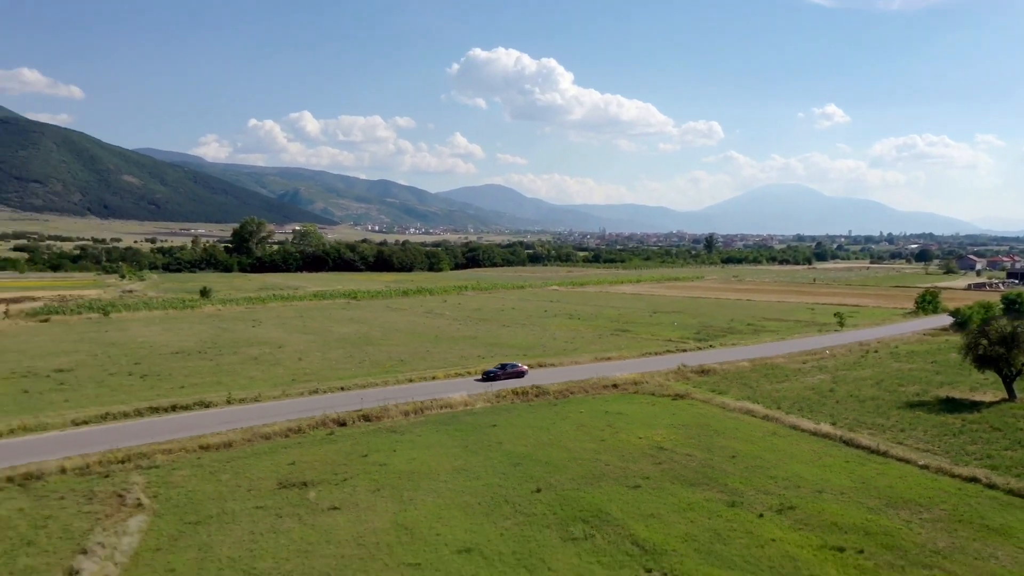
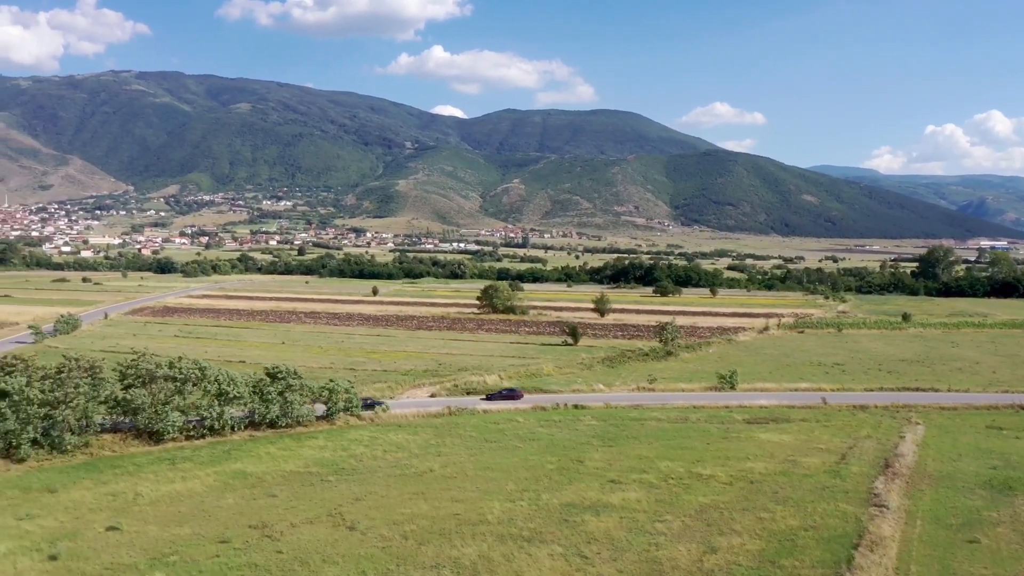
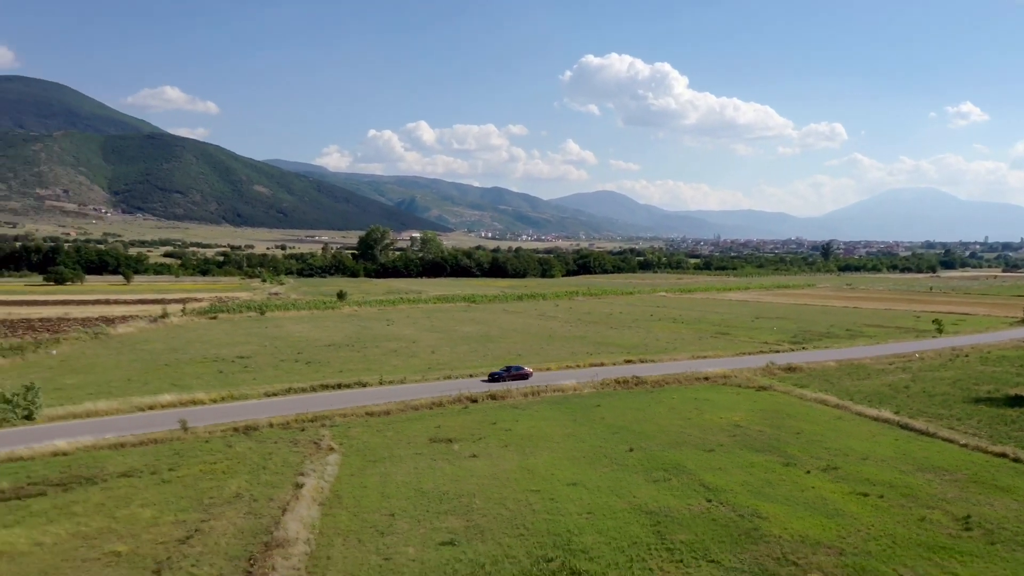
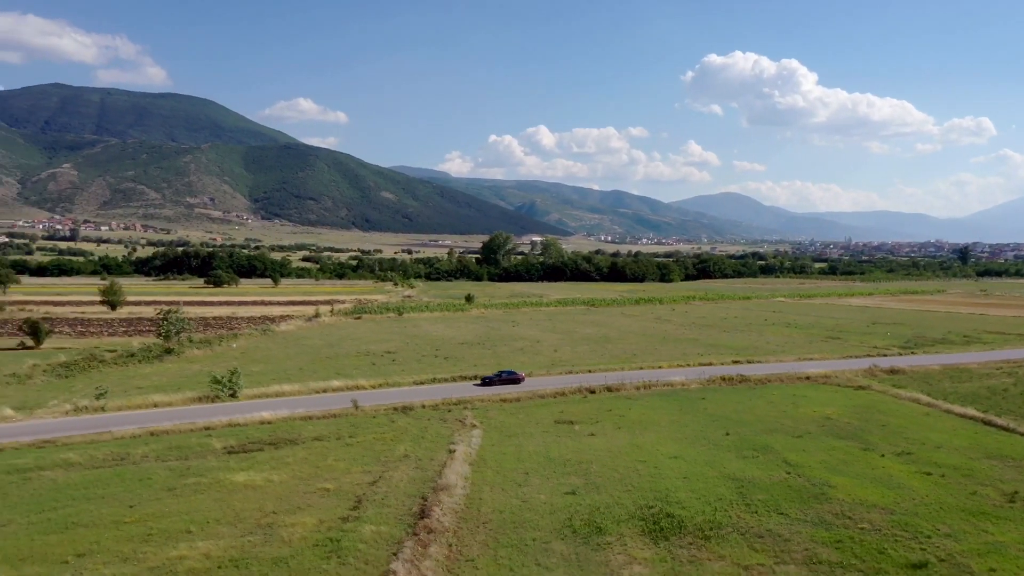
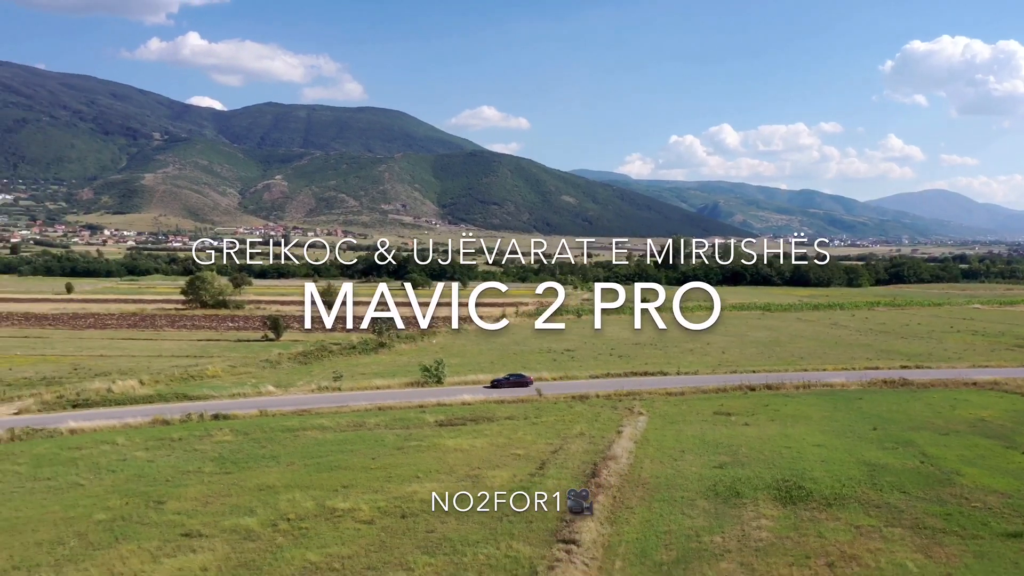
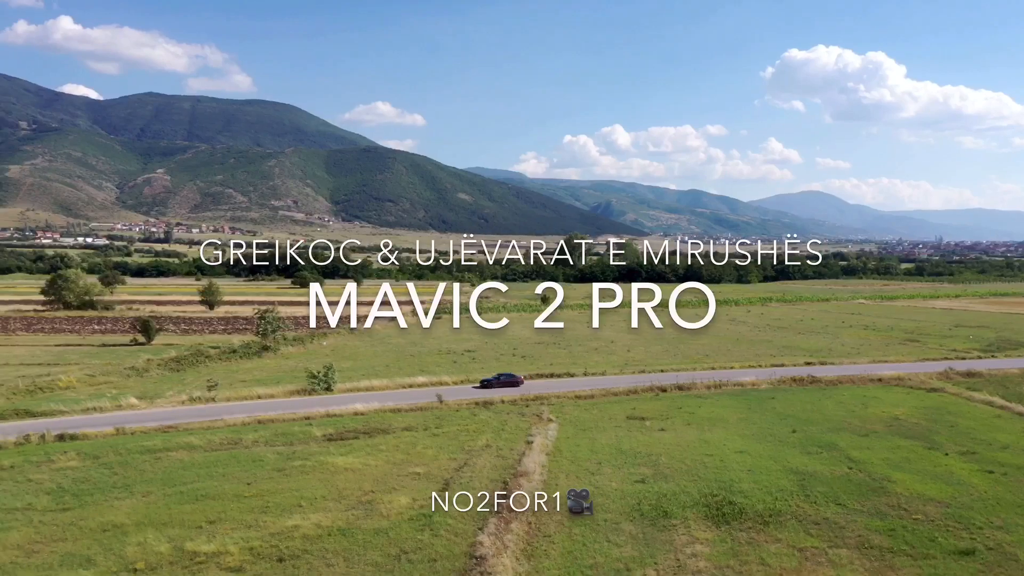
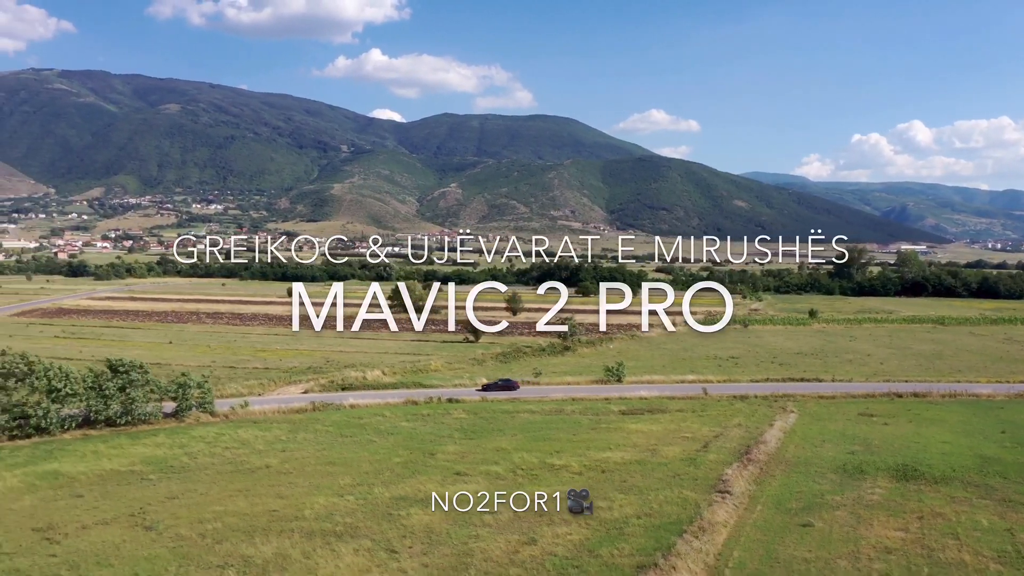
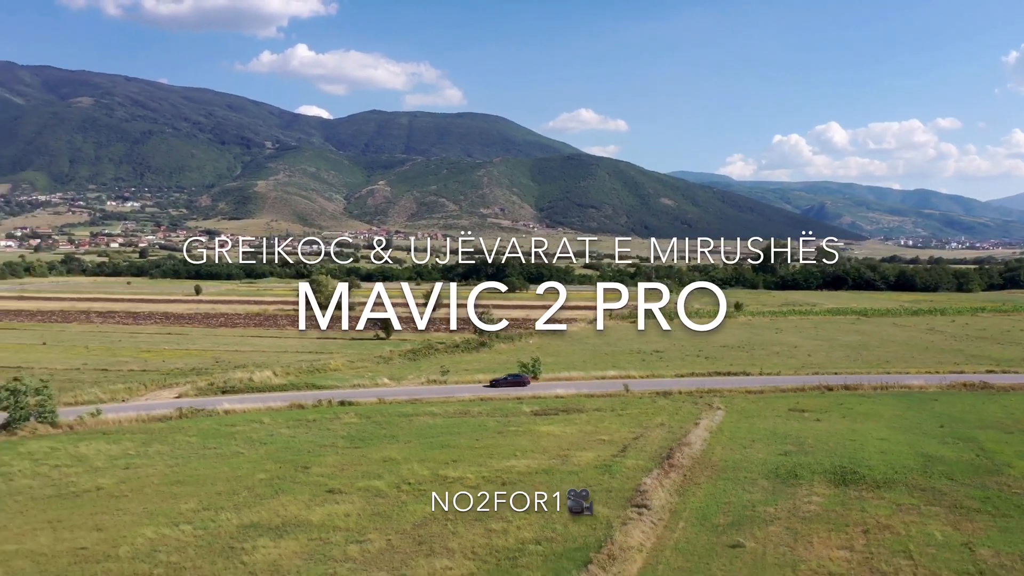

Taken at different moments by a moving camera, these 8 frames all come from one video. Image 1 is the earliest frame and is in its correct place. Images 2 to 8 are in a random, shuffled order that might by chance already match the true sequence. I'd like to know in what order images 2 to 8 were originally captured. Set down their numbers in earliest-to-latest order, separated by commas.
3, 4, 6, 5, 8, 7, 2
